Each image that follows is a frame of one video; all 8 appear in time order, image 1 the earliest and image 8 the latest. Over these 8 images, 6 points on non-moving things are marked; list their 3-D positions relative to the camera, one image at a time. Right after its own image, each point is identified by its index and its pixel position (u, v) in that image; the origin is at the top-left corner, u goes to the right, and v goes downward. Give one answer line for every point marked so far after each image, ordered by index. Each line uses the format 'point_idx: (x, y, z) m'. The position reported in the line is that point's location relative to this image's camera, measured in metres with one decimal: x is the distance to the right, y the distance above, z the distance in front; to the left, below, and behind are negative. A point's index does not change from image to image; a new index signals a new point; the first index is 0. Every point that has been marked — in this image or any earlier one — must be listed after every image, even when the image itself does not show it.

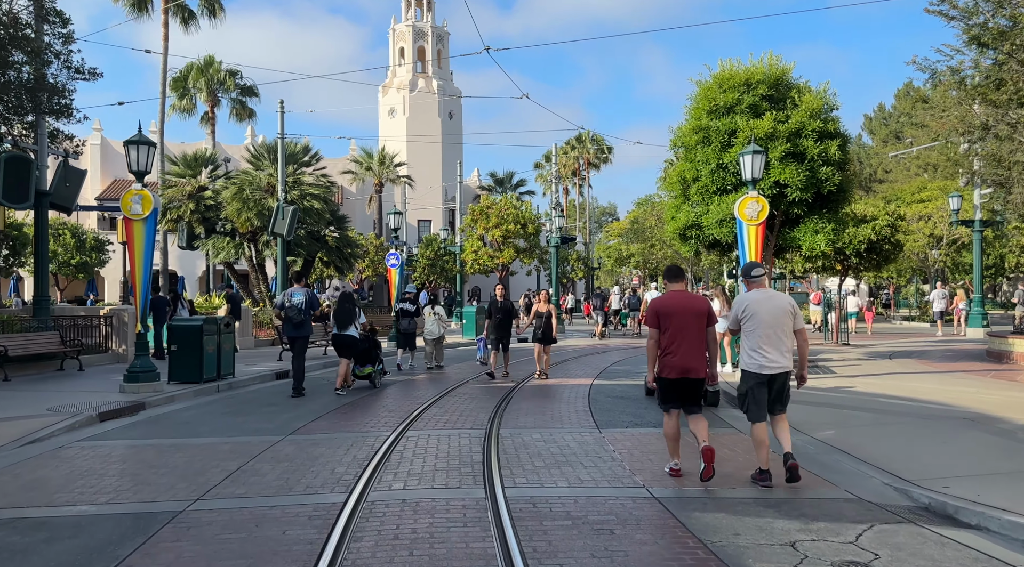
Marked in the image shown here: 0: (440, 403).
0: (-1.0, -1.7, +13.0) m
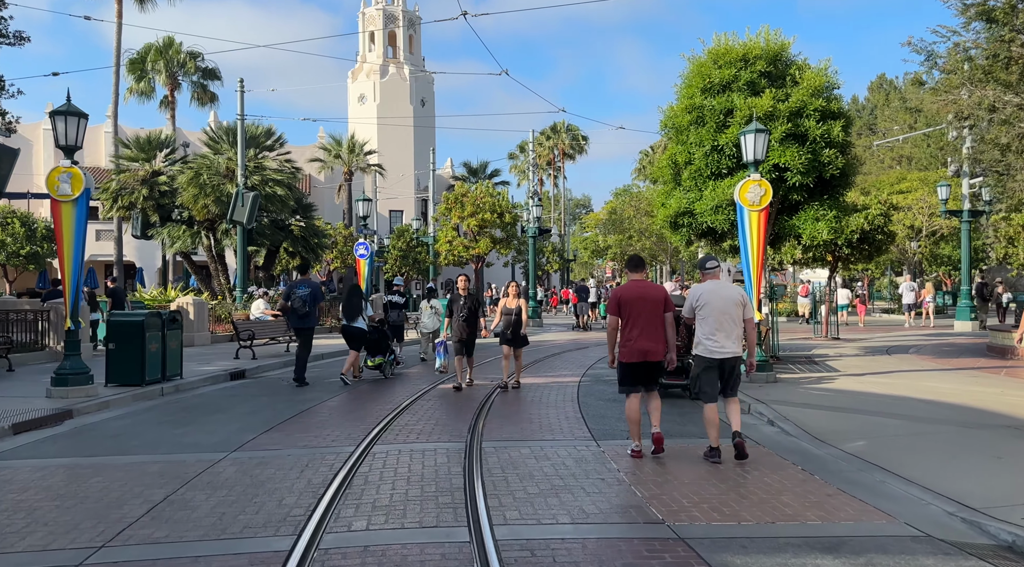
0: (-1.2, -1.6, +11.5) m
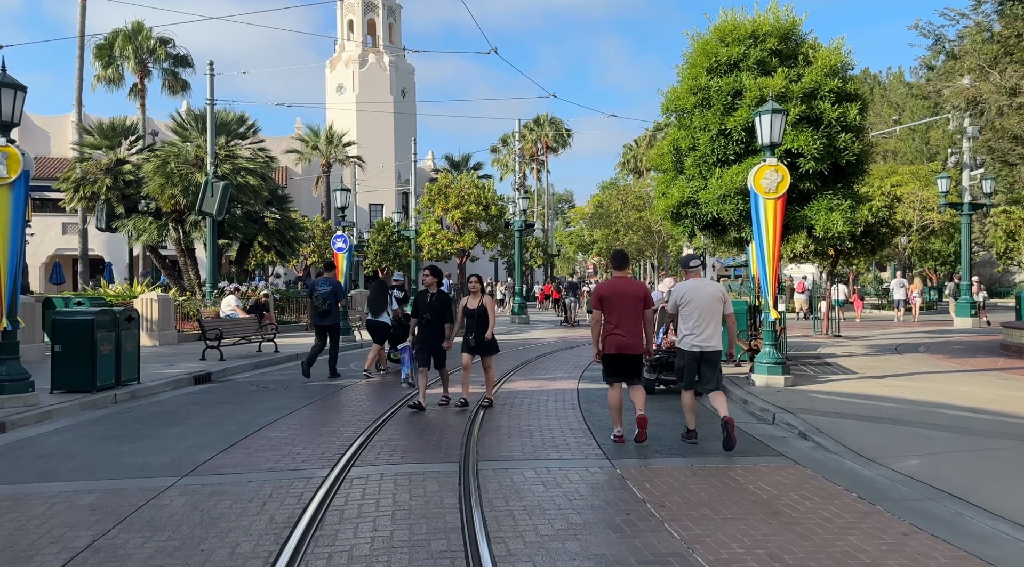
0: (-1.3, -1.5, +10.2) m
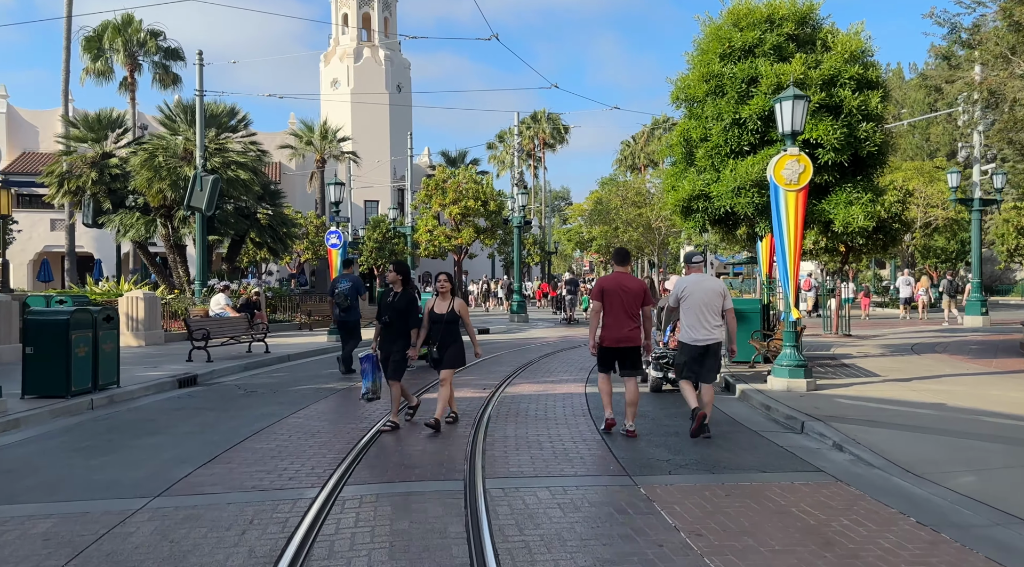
0: (-1.2, -1.5, +9.4) m
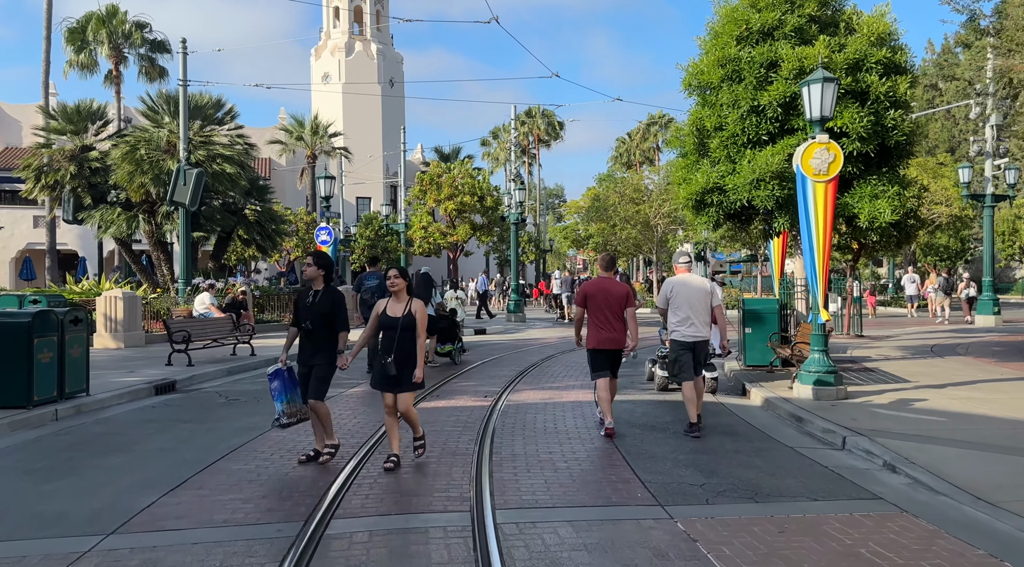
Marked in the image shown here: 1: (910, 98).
0: (-1.1, -1.5, +8.4) m
1: (+5.7, +2.7, +13.4) m
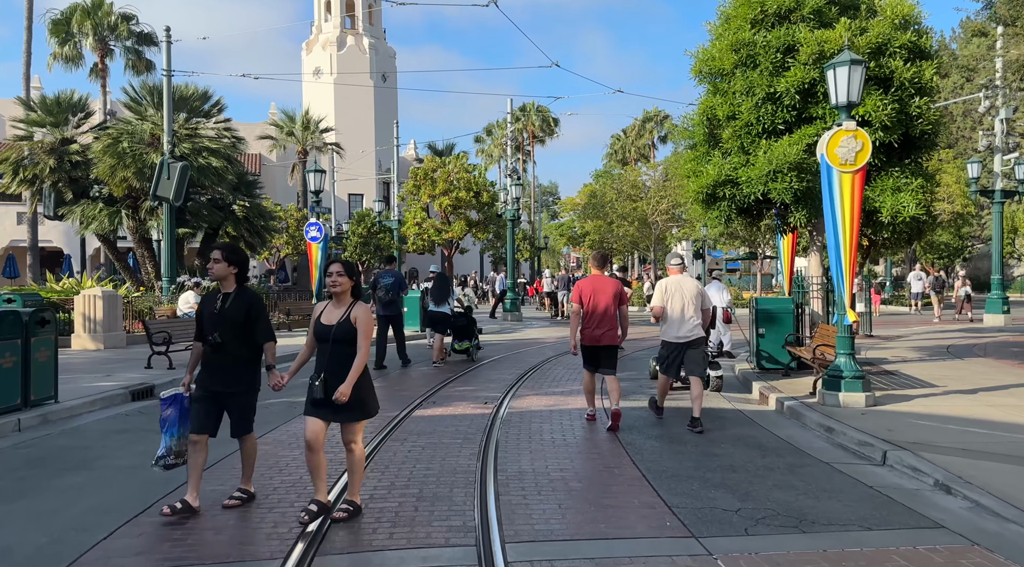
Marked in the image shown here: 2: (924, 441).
0: (-1.1, -1.4, +7.6) m
1: (+5.7, +2.7, +12.6) m
2: (+3.6, -1.4, +8.1) m
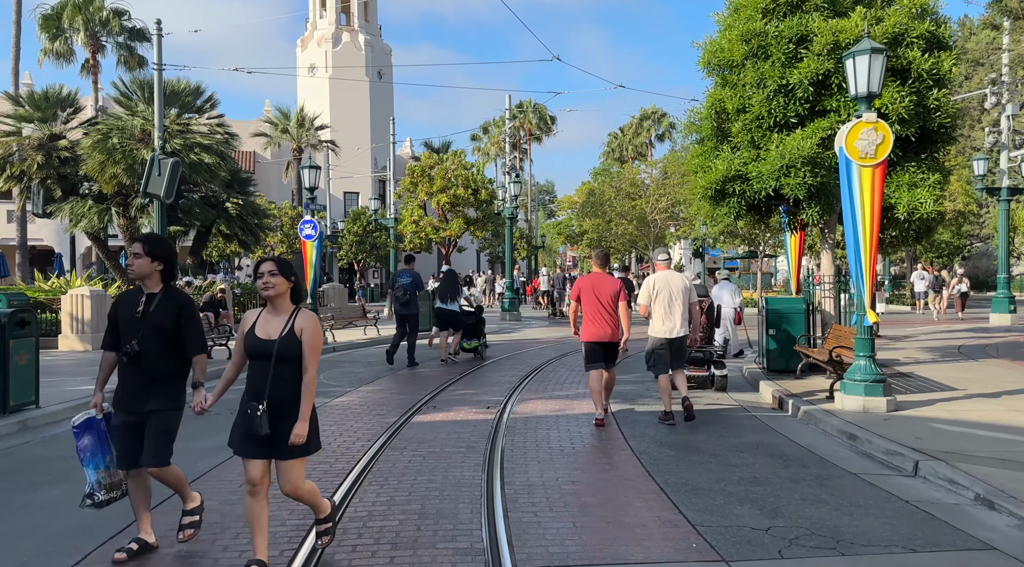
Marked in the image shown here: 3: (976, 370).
0: (-1.0, -1.4, +7.1) m
1: (+5.7, +2.7, +12.1) m
2: (+3.6, -1.4, +7.6) m
3: (+6.9, -1.3, +13.9) m
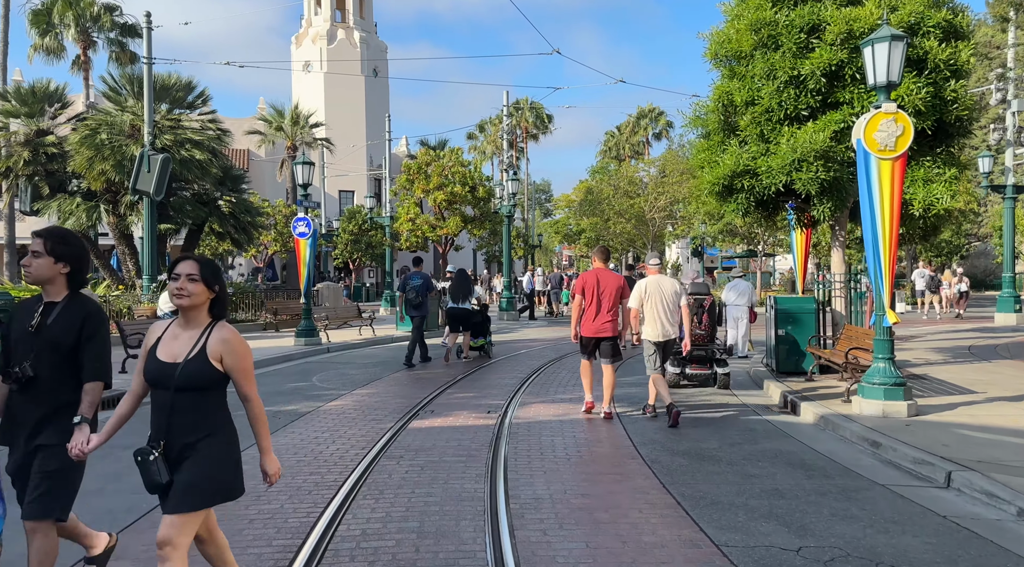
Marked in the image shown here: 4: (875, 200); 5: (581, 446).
0: (-1.0, -1.4, +6.6) m
1: (+5.7, +2.7, +11.7) m
2: (+3.6, -1.3, +7.1) m
3: (+6.9, -1.3, +13.5) m
4: (+3.7, +0.9, +9.5) m
5: (+0.6, -1.4, +8.2) m
